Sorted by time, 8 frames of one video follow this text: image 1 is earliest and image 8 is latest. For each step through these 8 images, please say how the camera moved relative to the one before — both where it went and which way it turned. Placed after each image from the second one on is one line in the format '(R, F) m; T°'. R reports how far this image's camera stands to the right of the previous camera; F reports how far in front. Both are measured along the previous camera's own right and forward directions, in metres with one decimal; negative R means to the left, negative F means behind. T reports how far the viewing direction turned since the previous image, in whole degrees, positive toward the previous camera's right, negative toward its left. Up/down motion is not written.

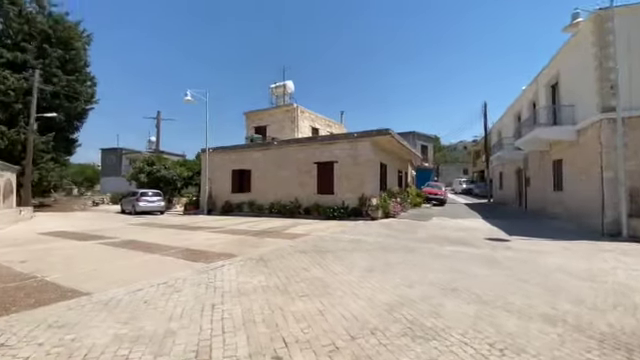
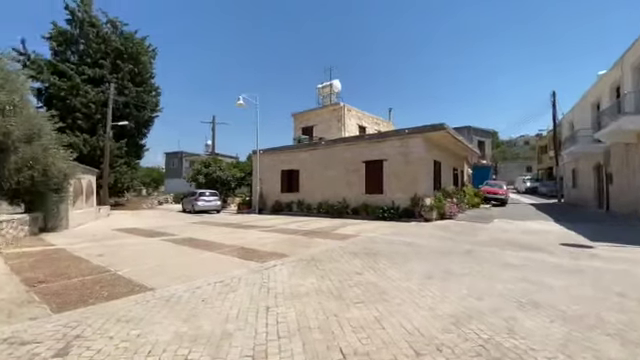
(-0.2, +0.3) m; -9°
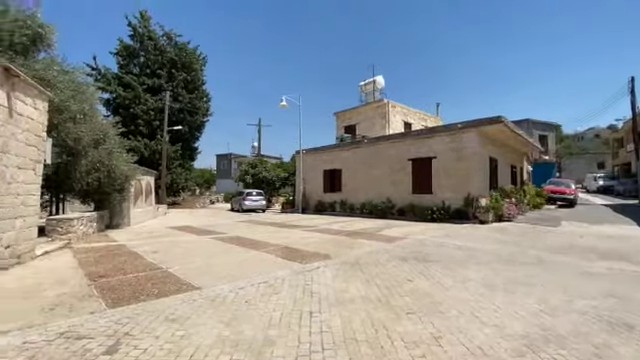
(-0.1, +0.4) m; -8°
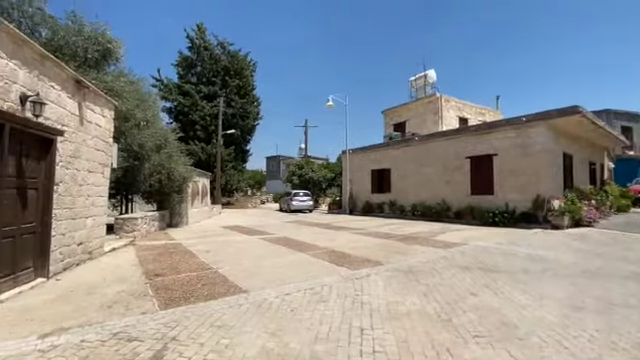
(-0.1, +0.4) m; -9°
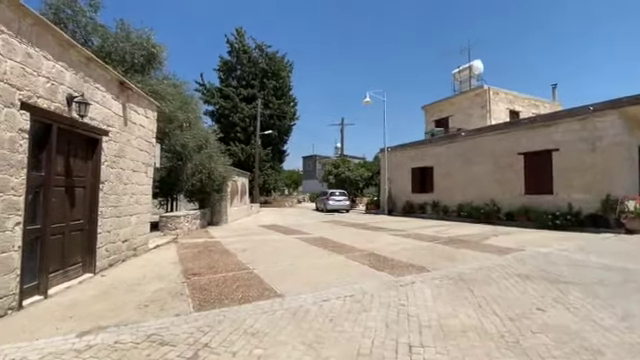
(-0.1, +0.5) m; -7°
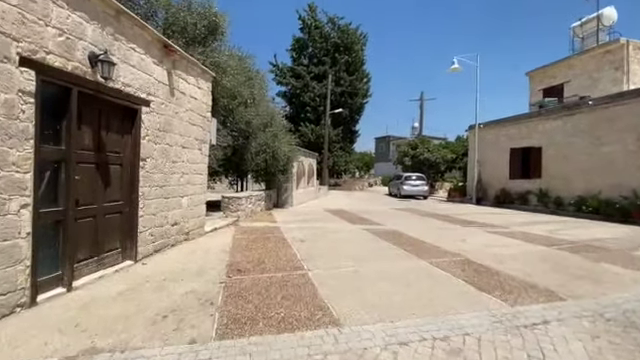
(-0.1, +1.9) m; -14°
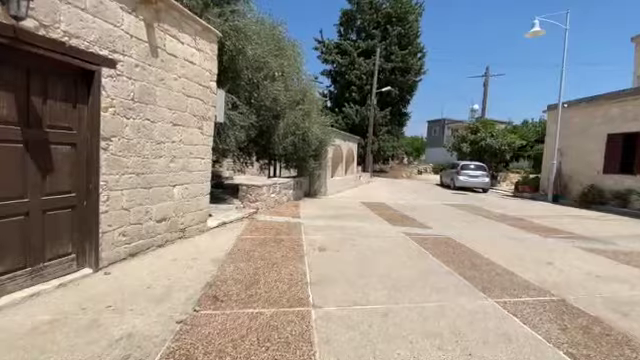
(+0.4, +2.1) m; -9°
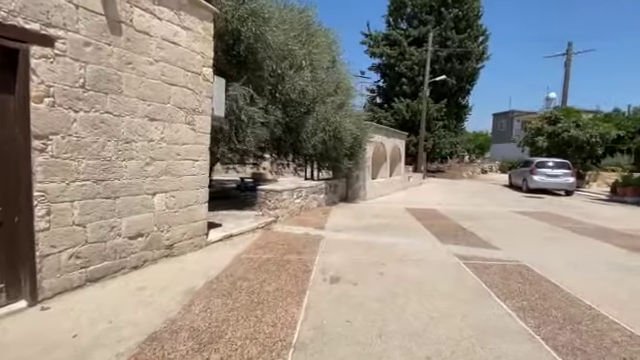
(+0.7, +1.8) m; -10°
